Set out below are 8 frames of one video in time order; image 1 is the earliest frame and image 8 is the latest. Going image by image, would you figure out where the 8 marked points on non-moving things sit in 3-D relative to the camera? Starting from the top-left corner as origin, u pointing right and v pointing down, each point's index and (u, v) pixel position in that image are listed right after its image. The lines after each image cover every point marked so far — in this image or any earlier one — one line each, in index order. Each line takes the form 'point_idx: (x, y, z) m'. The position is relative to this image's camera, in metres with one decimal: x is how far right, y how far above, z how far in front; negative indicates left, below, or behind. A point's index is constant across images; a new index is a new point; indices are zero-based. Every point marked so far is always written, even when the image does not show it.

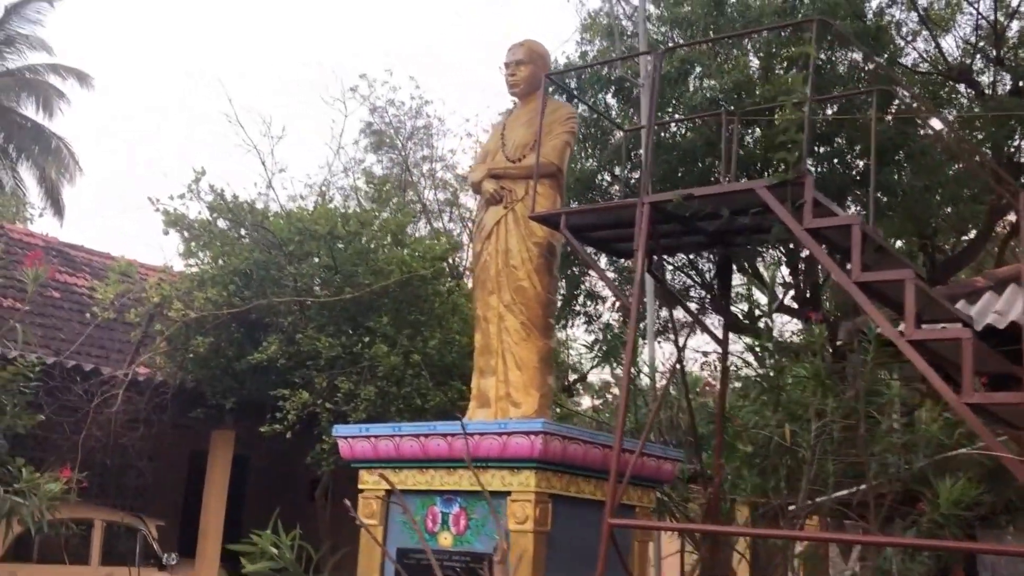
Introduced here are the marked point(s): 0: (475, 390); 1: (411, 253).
0: (-0.2, -0.6, +6.3) m
1: (-0.8, +0.3, +9.2) m
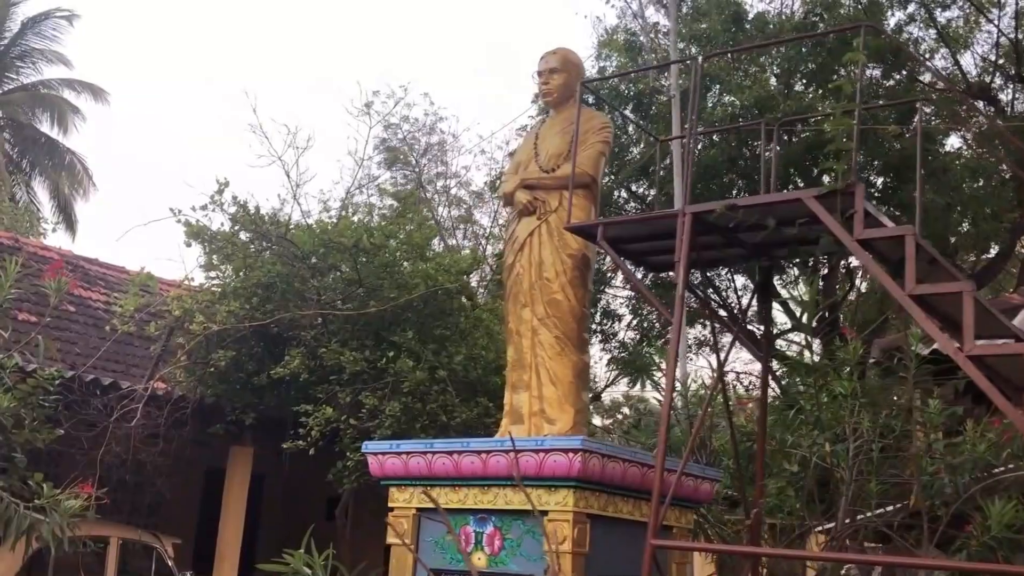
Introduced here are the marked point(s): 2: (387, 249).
0: (0.0, -0.7, +6.2) m
1: (-0.6, +0.2, +9.0) m
2: (-1.0, +0.3, +9.0) m
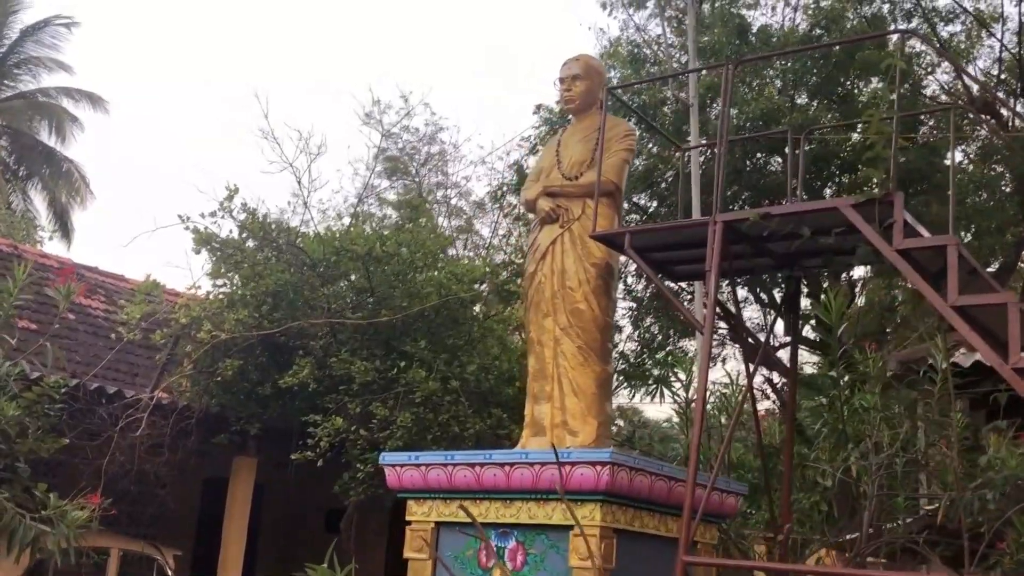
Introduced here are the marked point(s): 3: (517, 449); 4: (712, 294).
0: (+0.1, -0.7, +6.0) m
1: (-0.5, +0.1, +8.9) m
2: (-0.9, +0.3, +8.9) m
3: (0.0, -0.8, +5.3) m
4: (+0.9, 0.0, +5.1) m
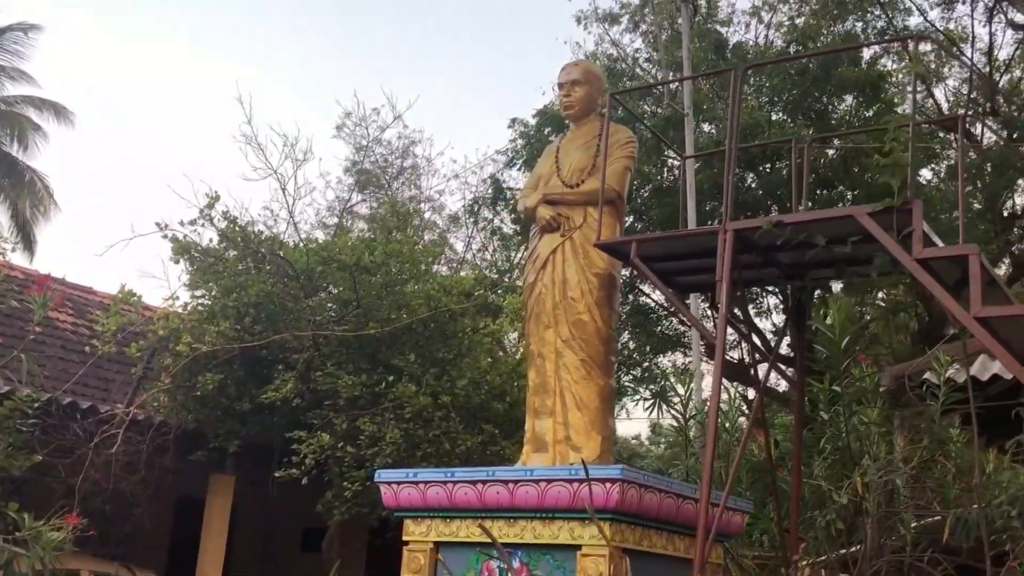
0: (+0.1, -0.8, +5.8) m
1: (-0.6, 0.0, +8.7) m
2: (-1.0, +0.2, +8.7) m
3: (0.0, -0.8, +5.1) m
4: (+1.0, -0.1, +5.0) m
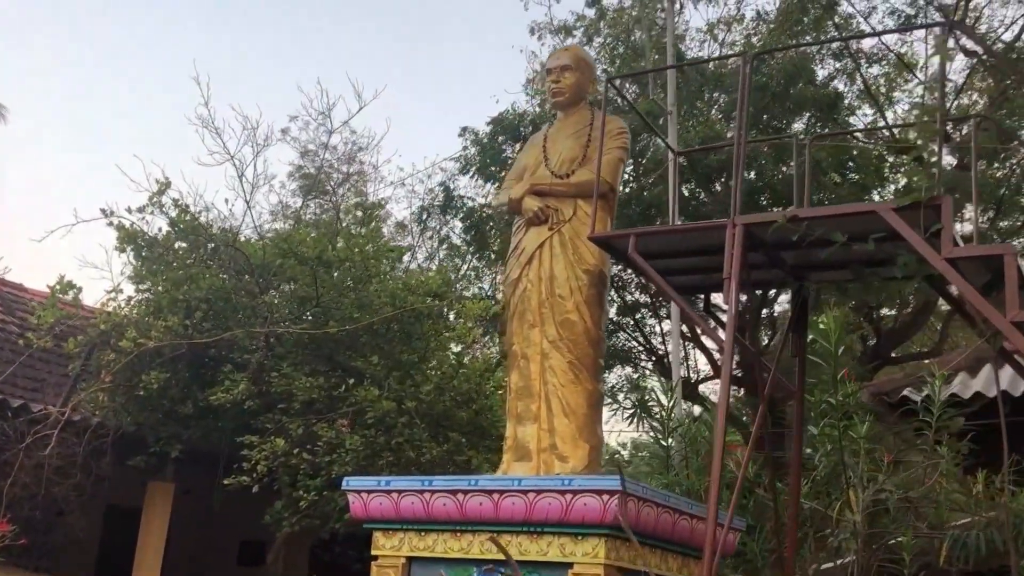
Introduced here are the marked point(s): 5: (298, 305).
0: (0.0, -0.8, +5.4) m
1: (-0.8, 0.0, +8.2) m
2: (-1.2, +0.2, +8.2) m
3: (0.0, -0.8, +4.7) m
4: (+0.9, -0.1, +4.6) m
5: (-1.6, -0.1, +8.1) m
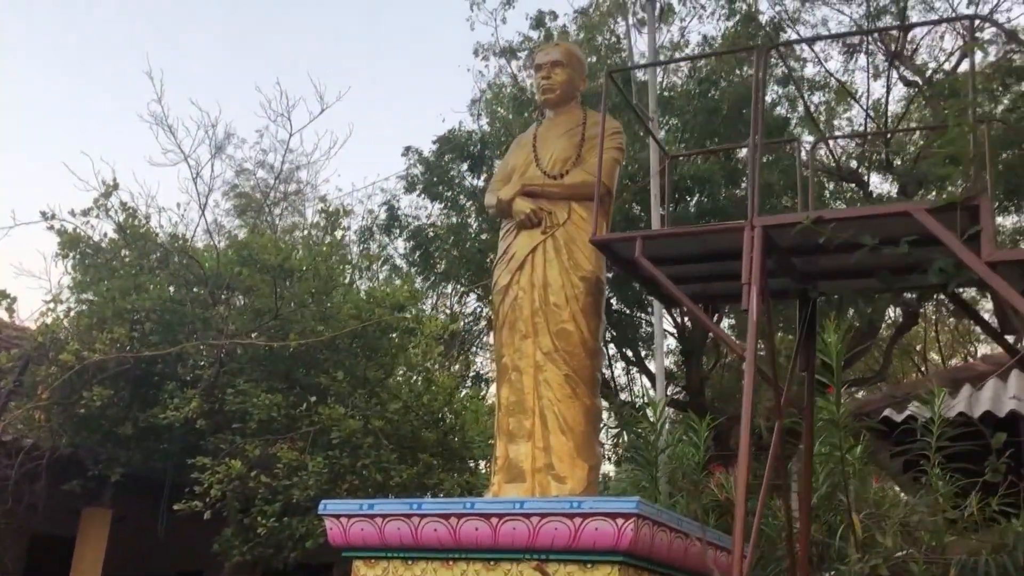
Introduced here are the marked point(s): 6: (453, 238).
0: (0.0, -0.8, +5.0) m
1: (-1.1, -0.1, +7.8) m
2: (-1.4, +0.1, +7.7) m
3: (0.0, -0.8, +4.3) m
4: (+0.9, -0.1, +4.2) m
5: (-1.8, -0.2, +7.6) m
6: (-0.8, +0.6, +14.2) m
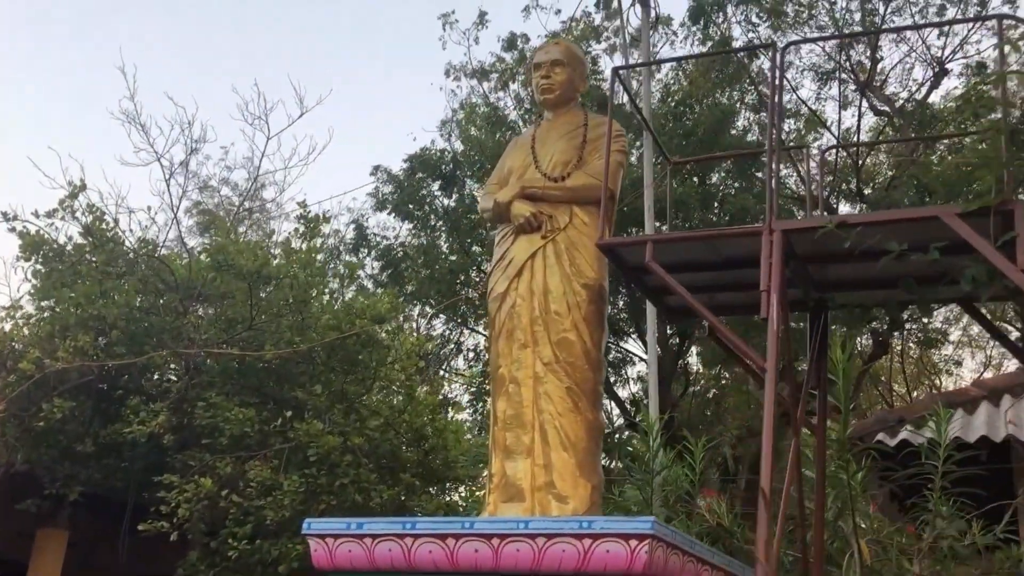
0: (-0.1, -0.8, +4.7) m
1: (-1.2, -0.1, +7.4) m
2: (-1.5, 0.0, +7.4) m
3: (0.0, -0.8, +4.0) m
4: (+1.0, -0.1, +4.0) m
5: (-1.9, -0.3, +7.2) m
6: (-1.1, +0.4, +13.9) m
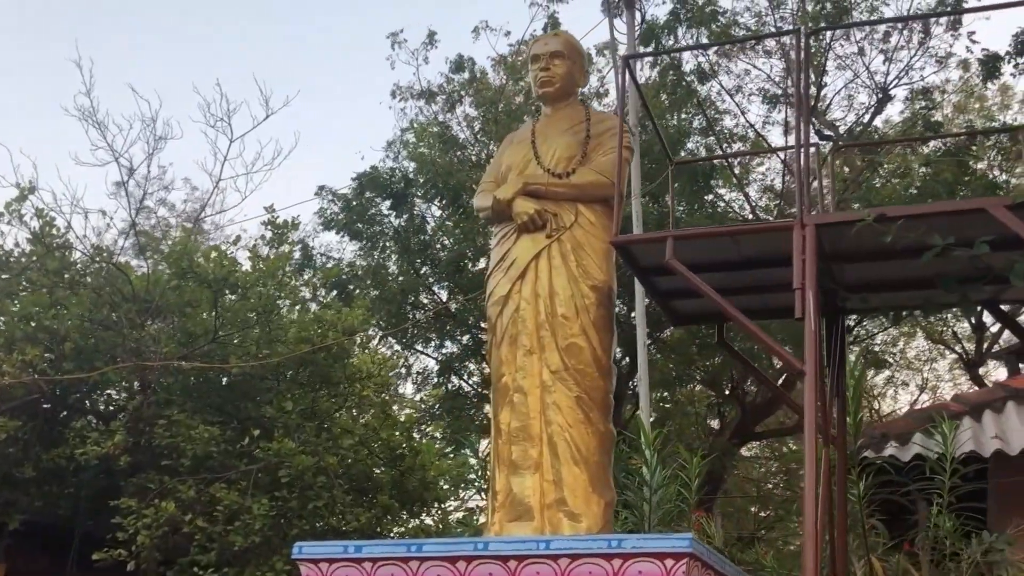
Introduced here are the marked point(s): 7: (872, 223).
0: (0.0, -0.8, +4.3) m
1: (-1.3, -0.2, +7.0) m
2: (-1.7, -0.1, +6.9) m
3: (+0.1, -0.8, +3.6) m
4: (+1.0, -0.1, +3.7) m
5: (-2.0, -0.3, +6.7) m
6: (-1.6, +0.2, +13.5) m
7: (+1.3, +0.2, +3.8) m
